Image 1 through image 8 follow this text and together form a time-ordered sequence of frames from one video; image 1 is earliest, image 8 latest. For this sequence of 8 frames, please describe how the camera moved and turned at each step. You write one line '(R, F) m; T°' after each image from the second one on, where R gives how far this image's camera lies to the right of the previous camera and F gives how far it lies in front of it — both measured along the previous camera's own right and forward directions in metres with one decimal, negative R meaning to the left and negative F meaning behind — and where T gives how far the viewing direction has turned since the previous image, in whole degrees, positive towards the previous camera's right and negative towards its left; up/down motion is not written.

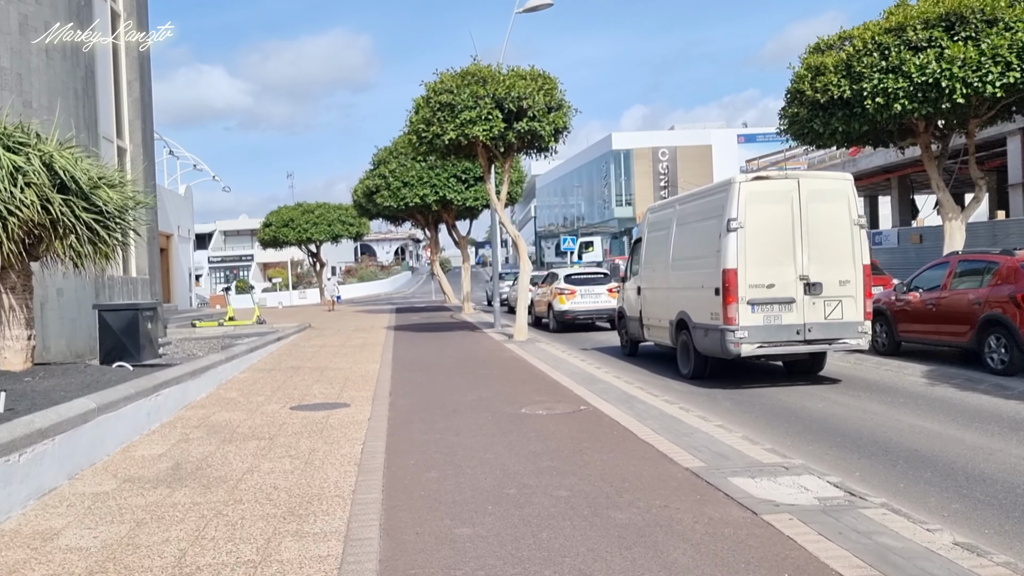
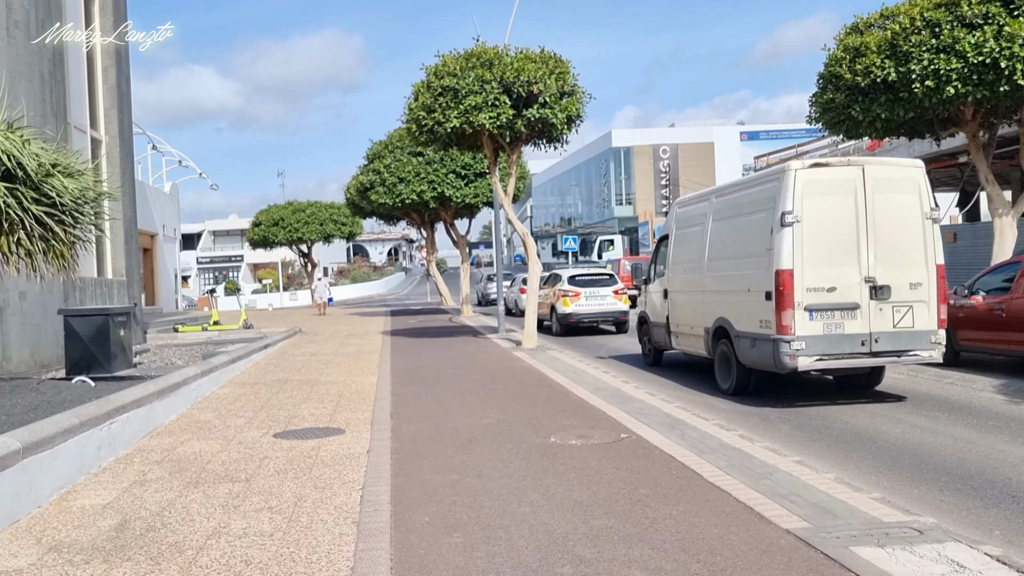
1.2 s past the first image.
(-0.3, +1.5) m; +1°
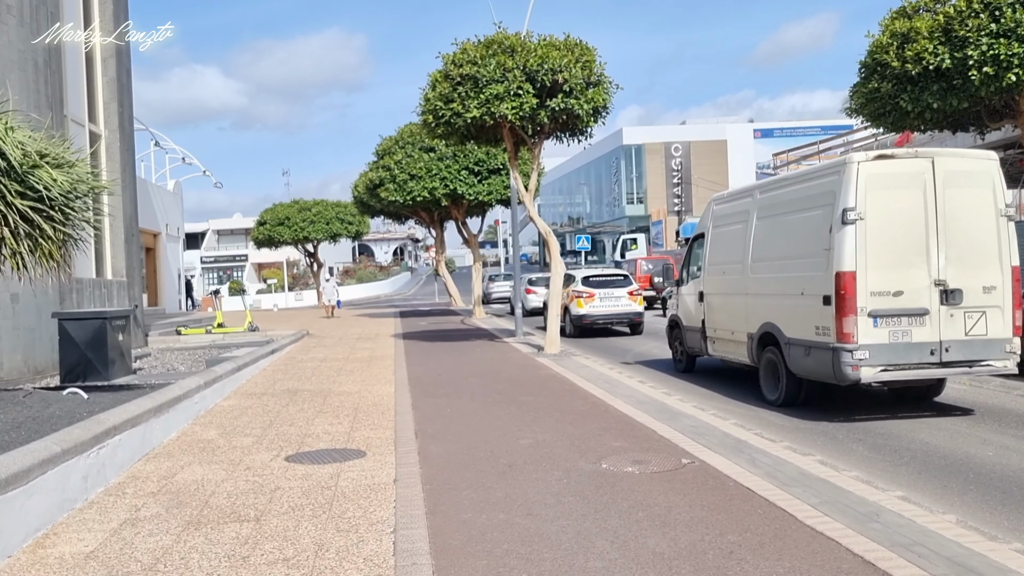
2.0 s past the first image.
(-0.3, +0.9) m; 0°
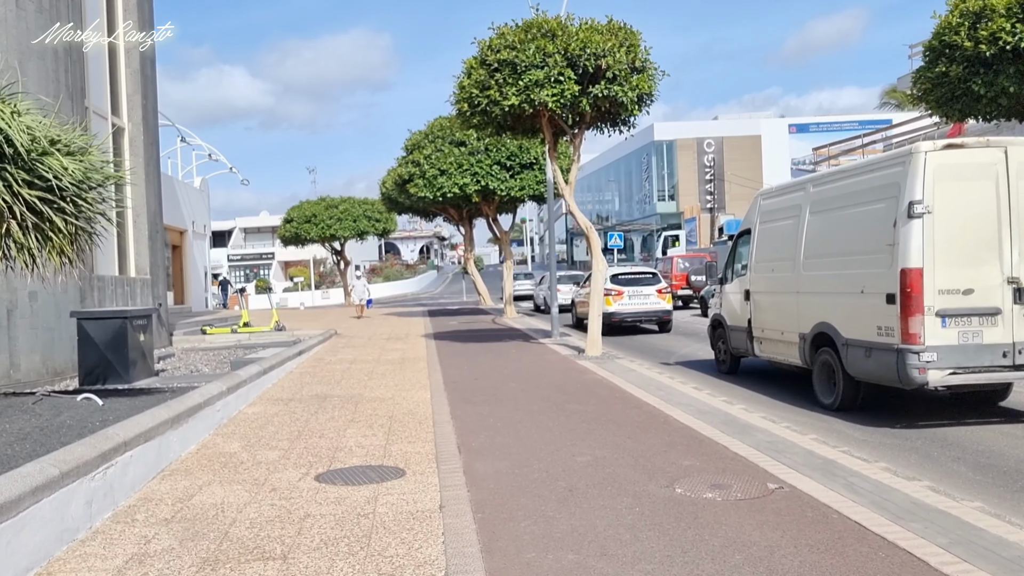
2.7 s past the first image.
(-0.3, +0.8) m; -2°
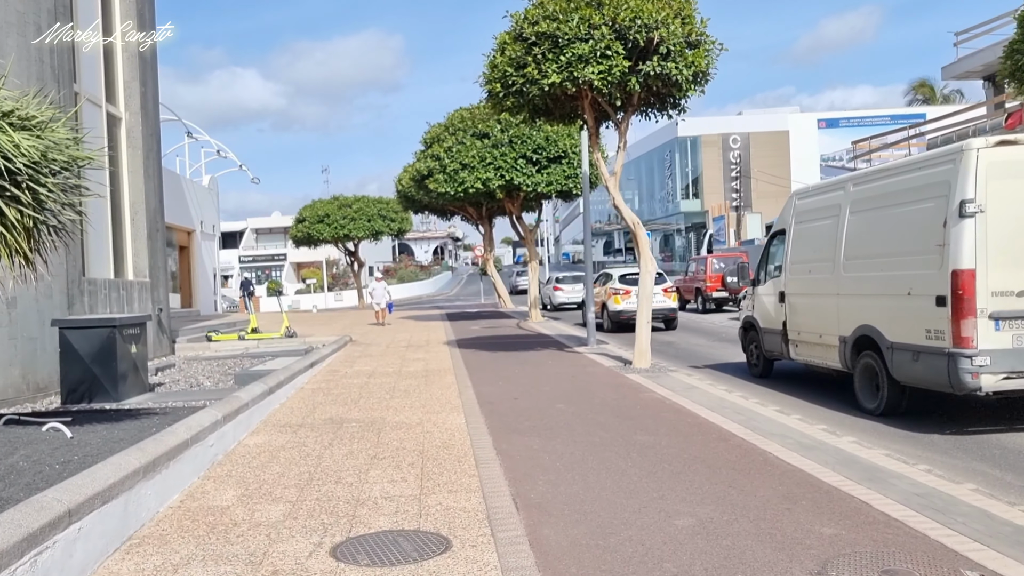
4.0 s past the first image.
(-0.4, +1.6) m; -1°
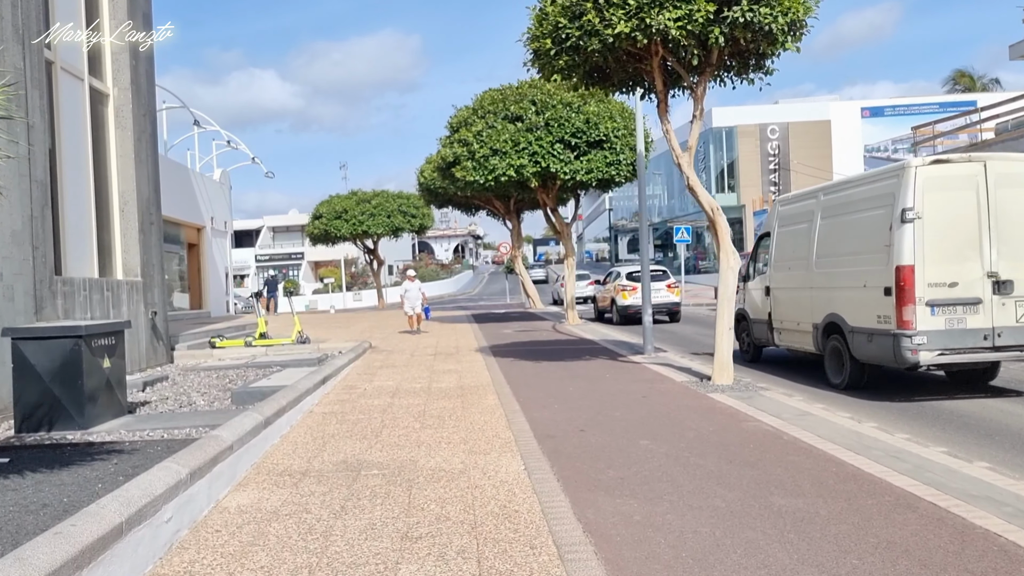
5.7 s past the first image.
(-0.4, +2.3) m; -1°
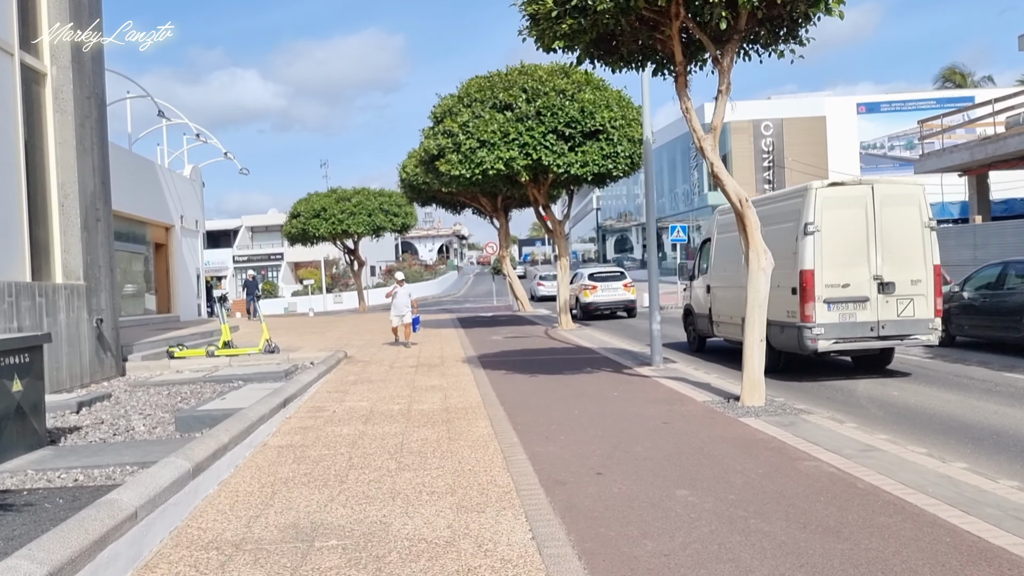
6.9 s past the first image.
(-0.1, +1.6) m; +1°
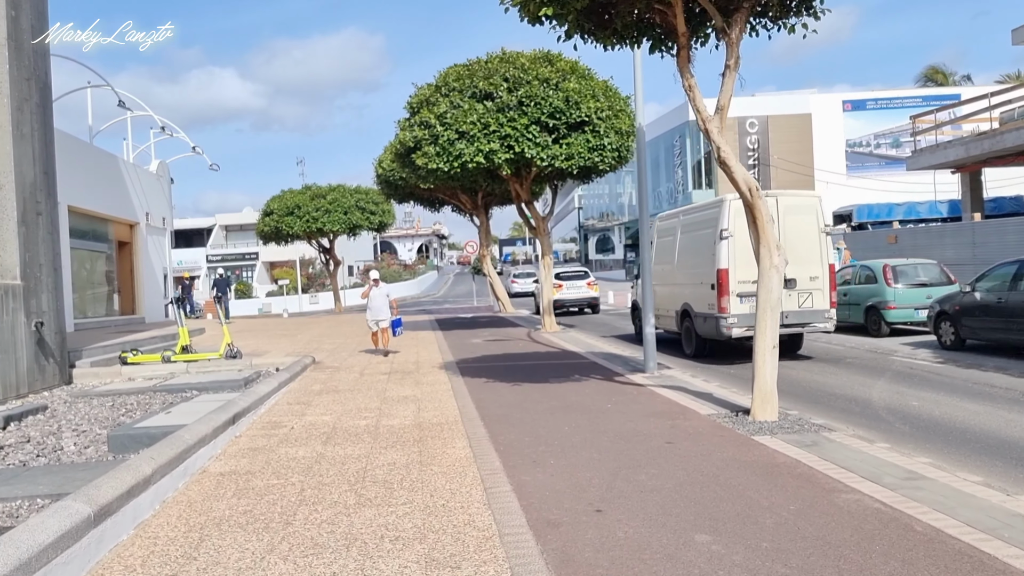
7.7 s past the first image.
(0.0, +1.1) m; +1°
